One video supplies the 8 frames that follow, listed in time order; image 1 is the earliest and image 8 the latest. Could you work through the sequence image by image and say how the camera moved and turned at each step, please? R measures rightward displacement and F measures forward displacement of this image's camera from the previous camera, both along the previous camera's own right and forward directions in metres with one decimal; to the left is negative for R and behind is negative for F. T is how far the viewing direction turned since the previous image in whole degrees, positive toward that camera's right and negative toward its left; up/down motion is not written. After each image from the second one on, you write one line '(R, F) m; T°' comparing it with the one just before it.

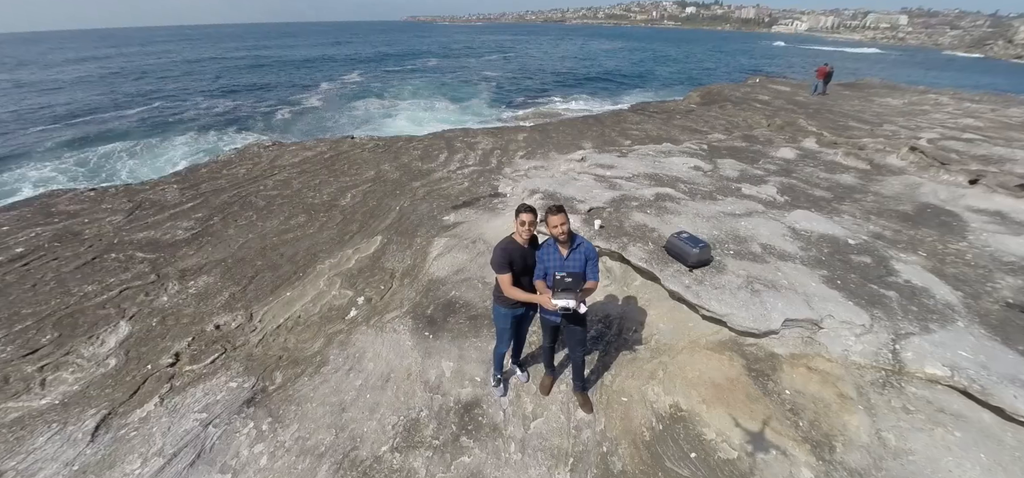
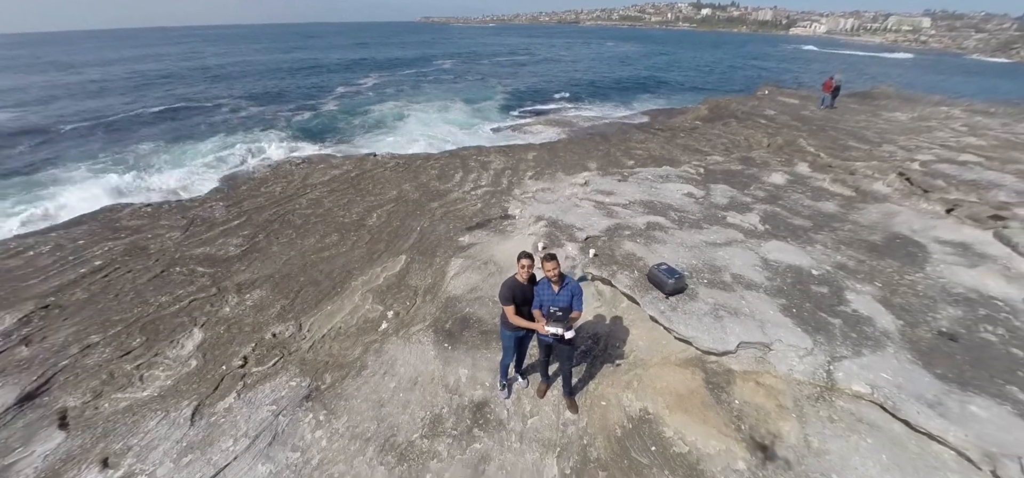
(0.0, -0.6) m; -2°
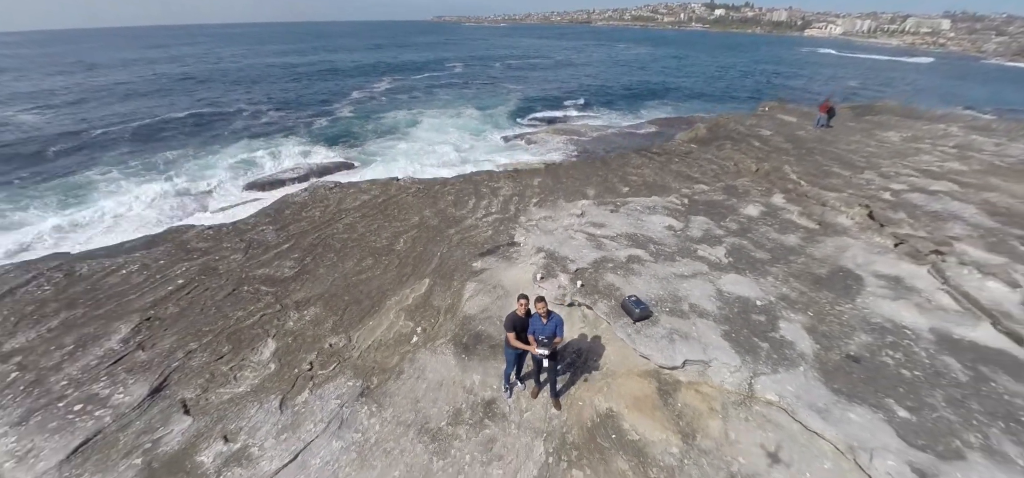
(+0.1, -1.0) m; -1°
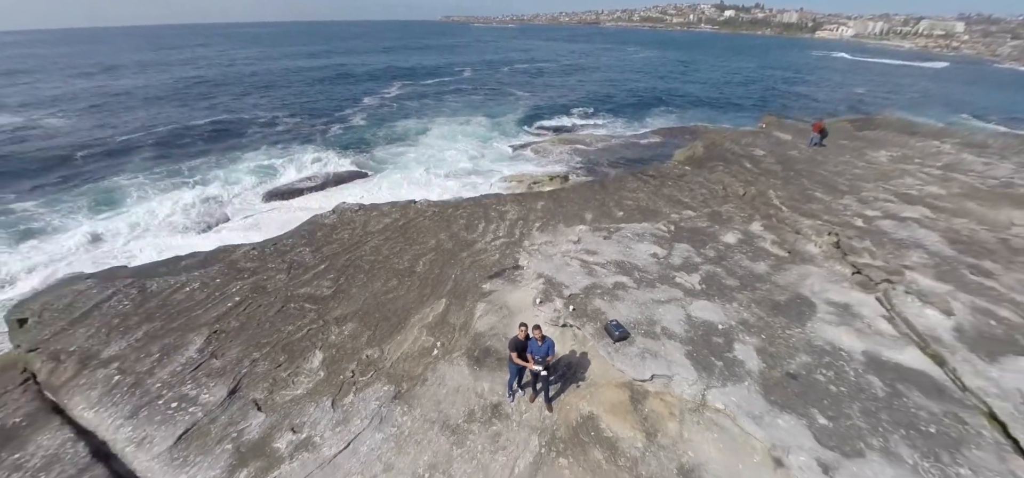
(0.0, -1.1) m; -1°
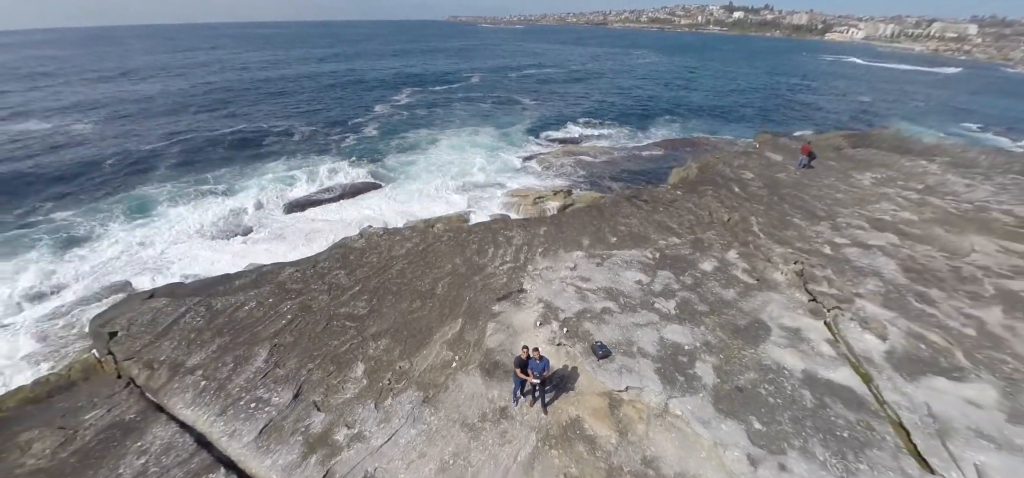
(0.0, -1.4) m; -1°
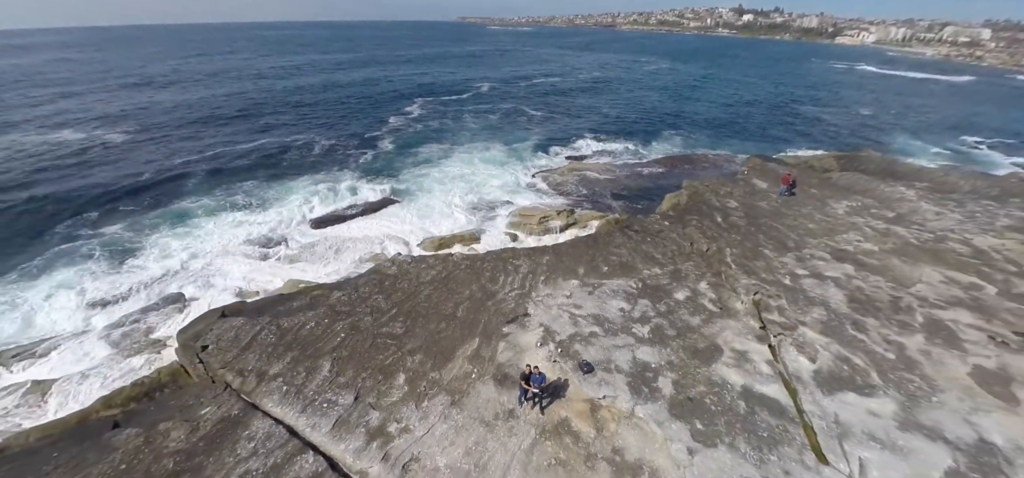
(0.0, -2.2) m; -1°
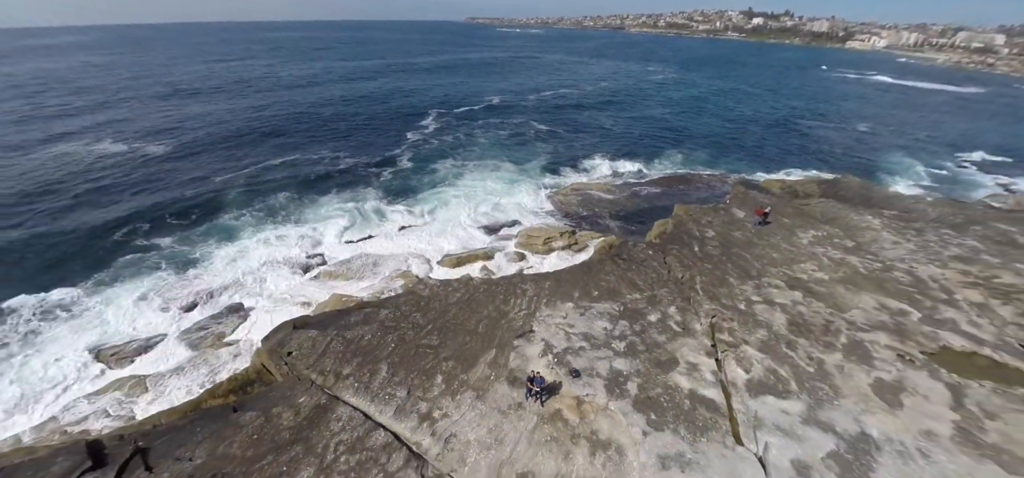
(-0.1, -3.5) m; -1°
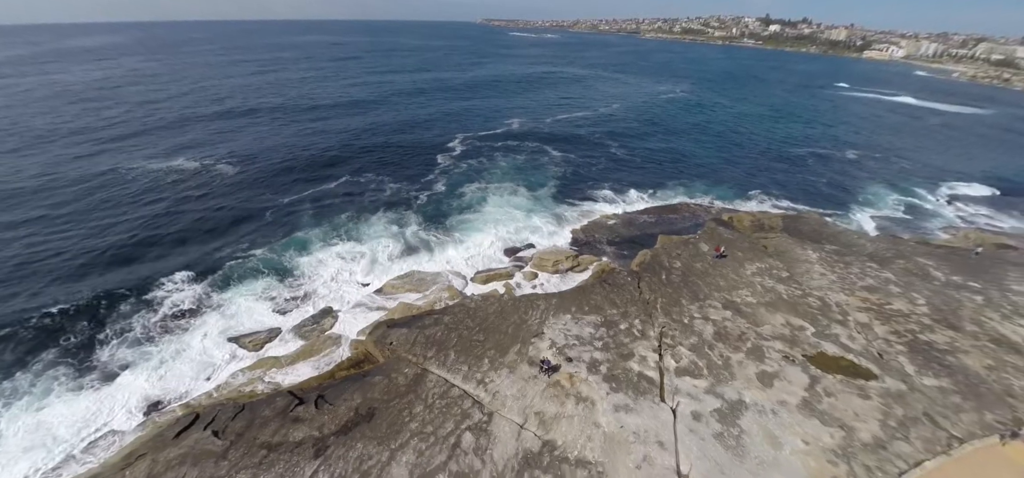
(-0.7, -8.5) m; -2°
